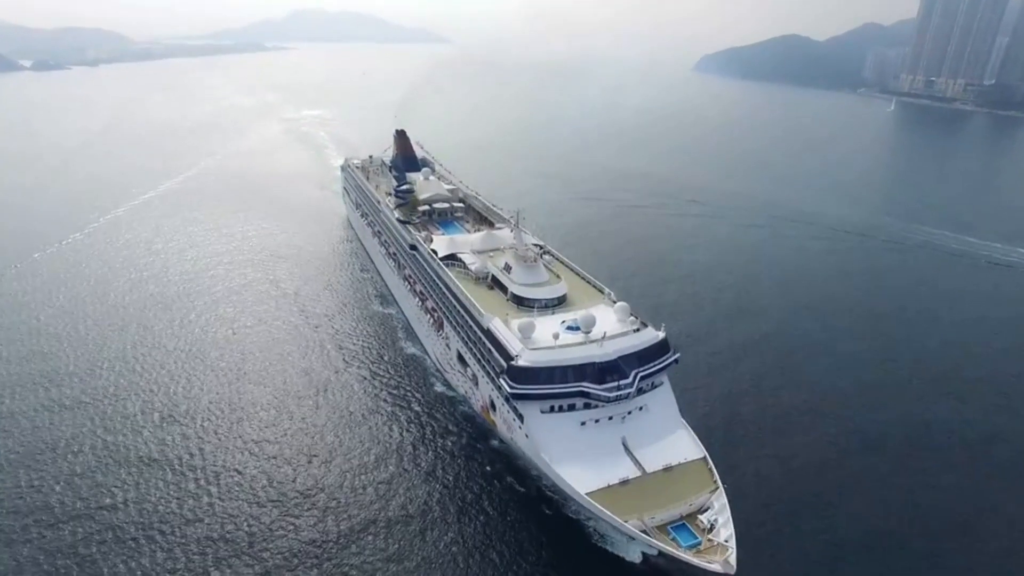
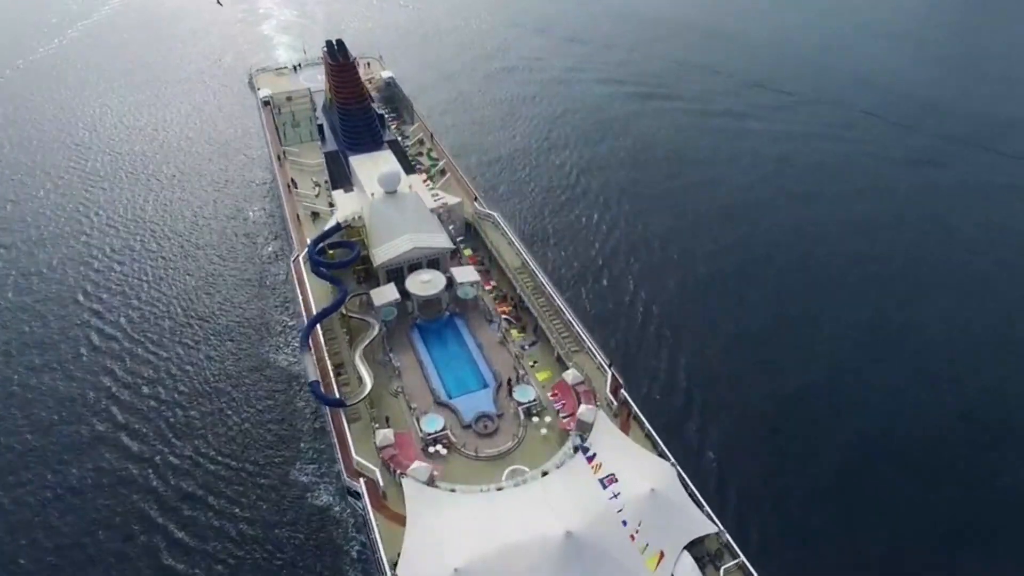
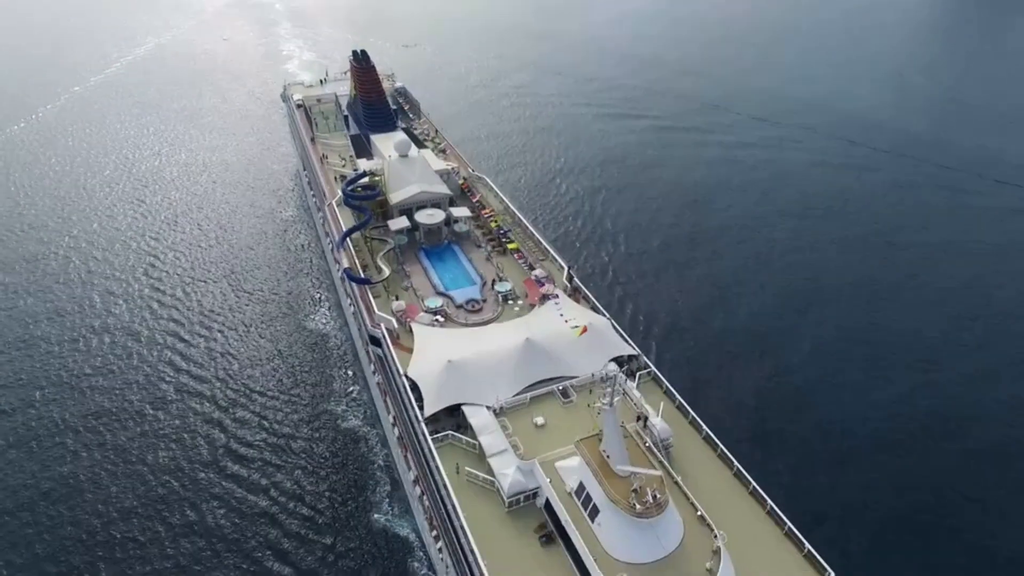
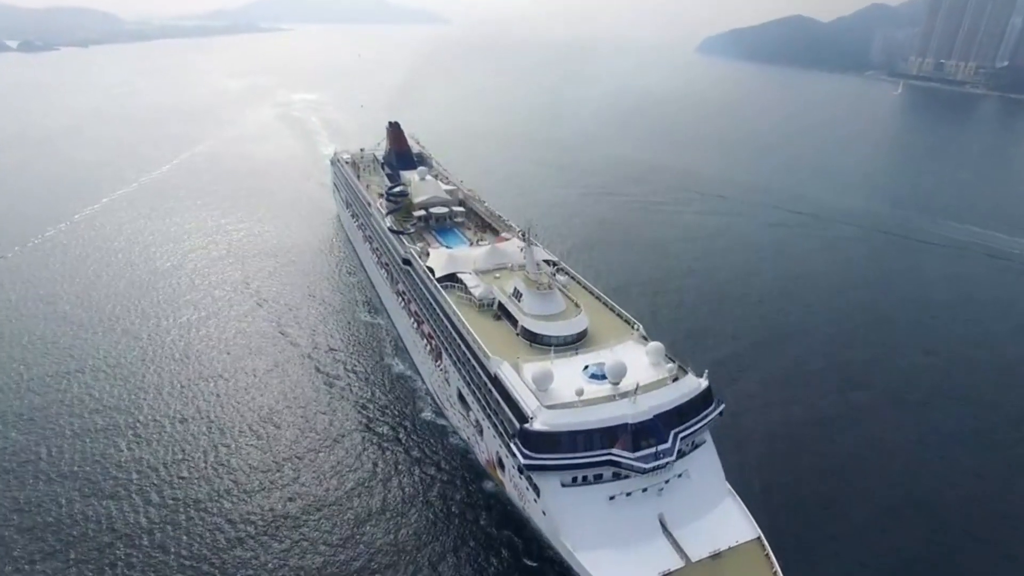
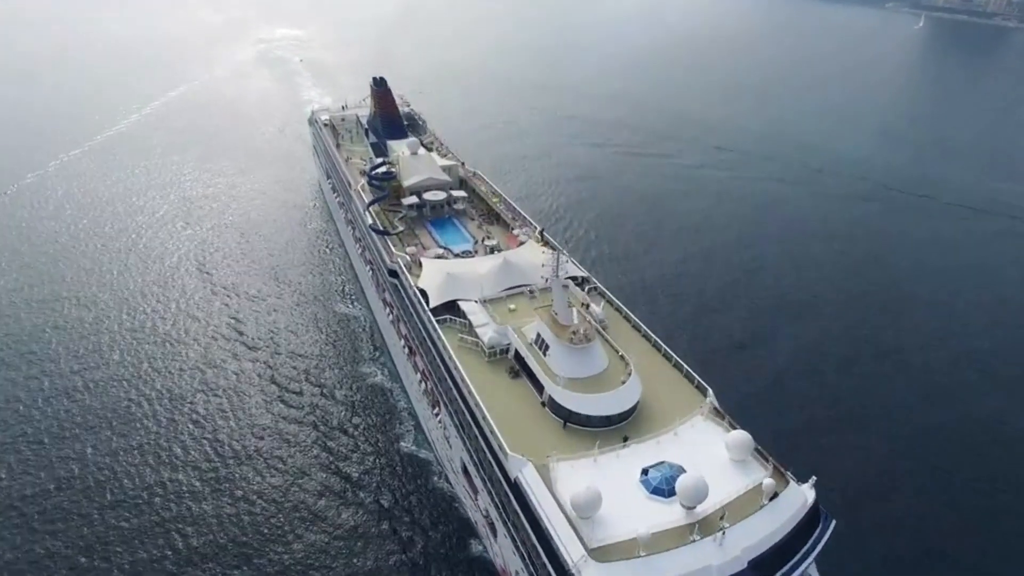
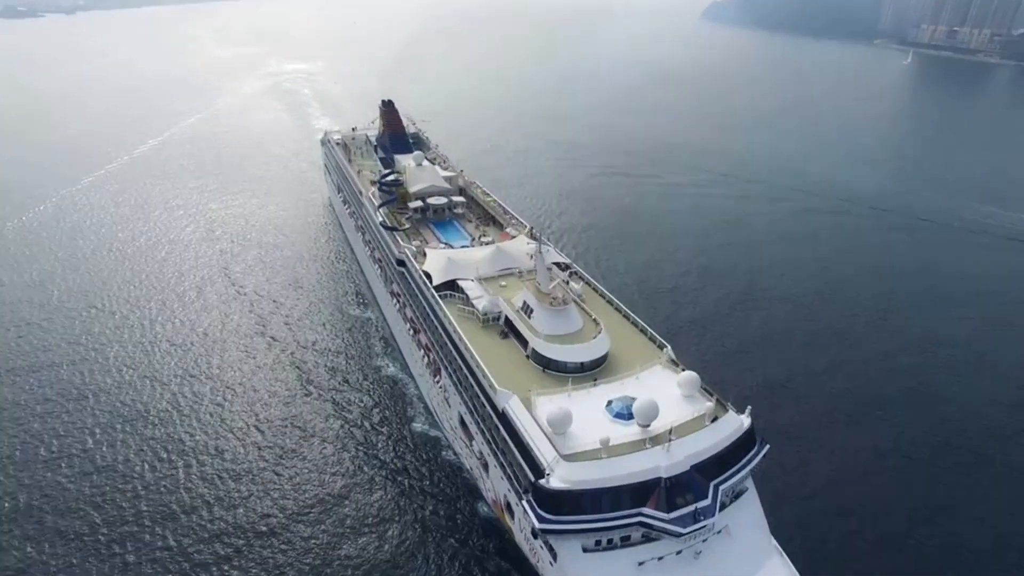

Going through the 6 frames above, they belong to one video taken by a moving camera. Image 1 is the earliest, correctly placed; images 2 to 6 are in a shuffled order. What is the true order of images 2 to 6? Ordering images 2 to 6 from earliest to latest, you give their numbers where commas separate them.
4, 6, 5, 3, 2
